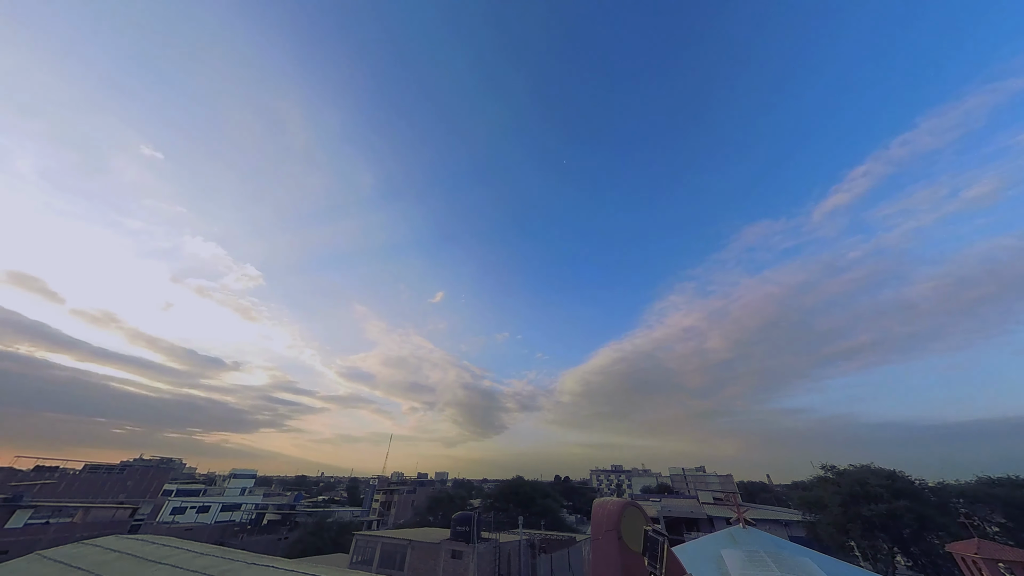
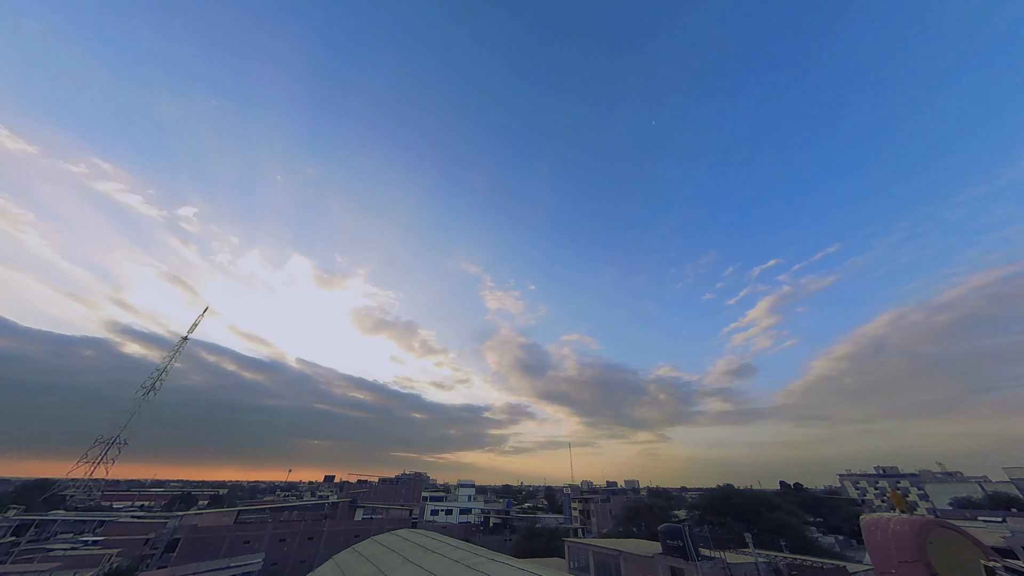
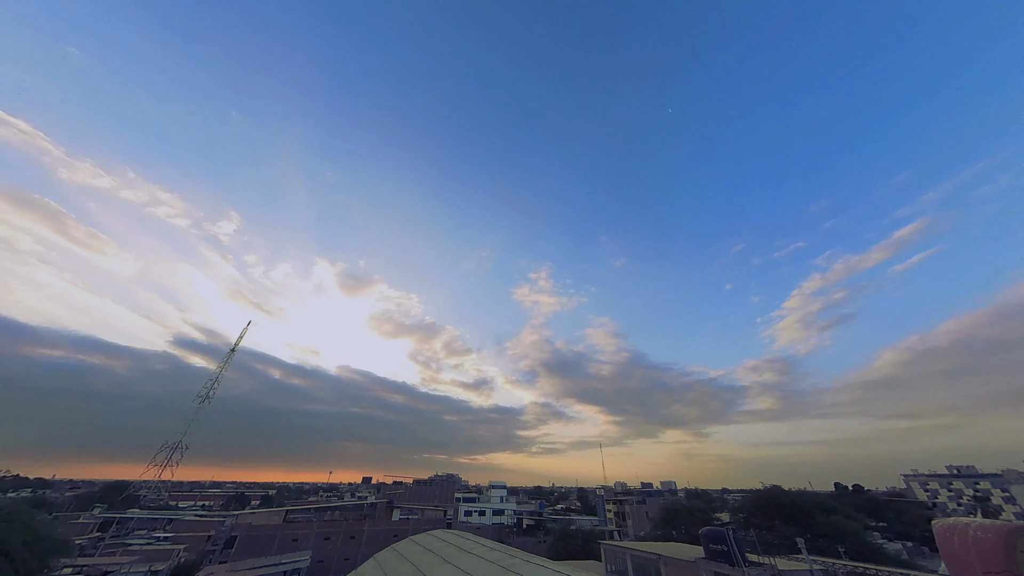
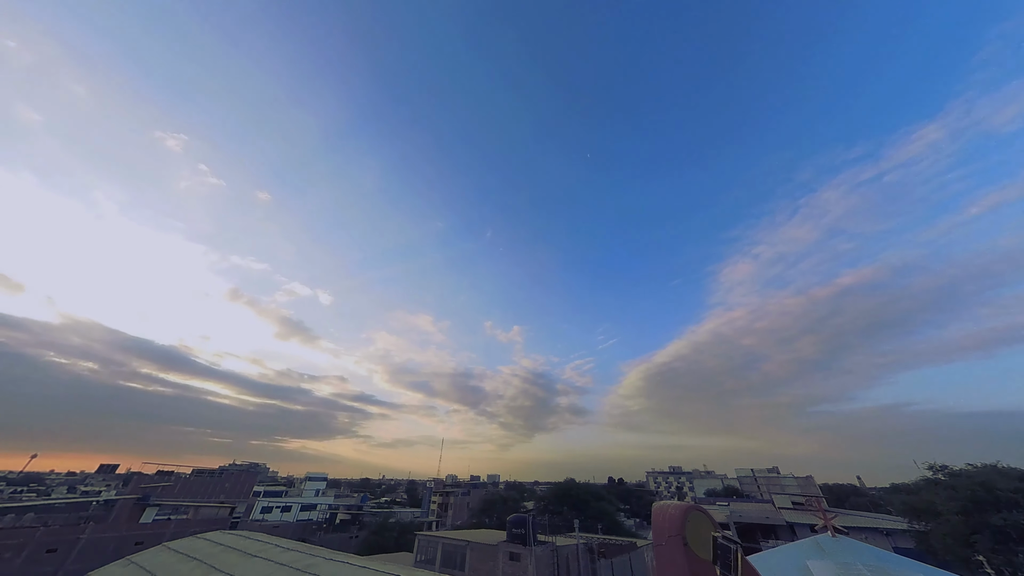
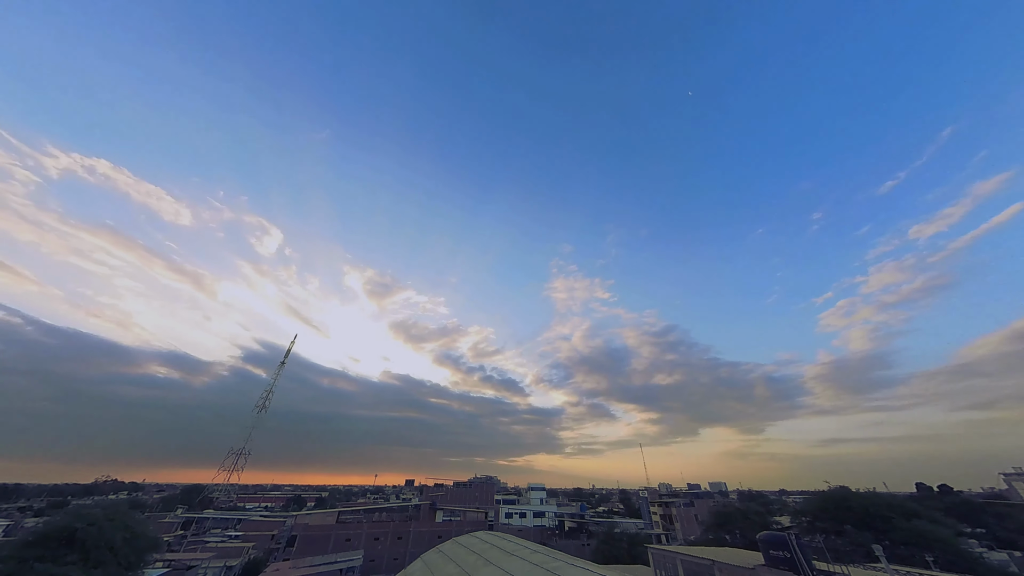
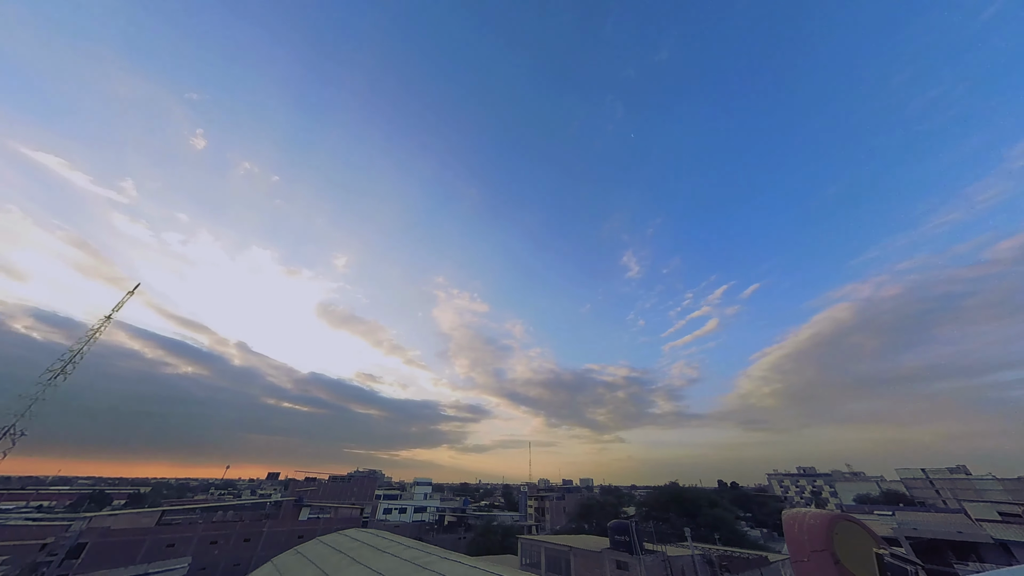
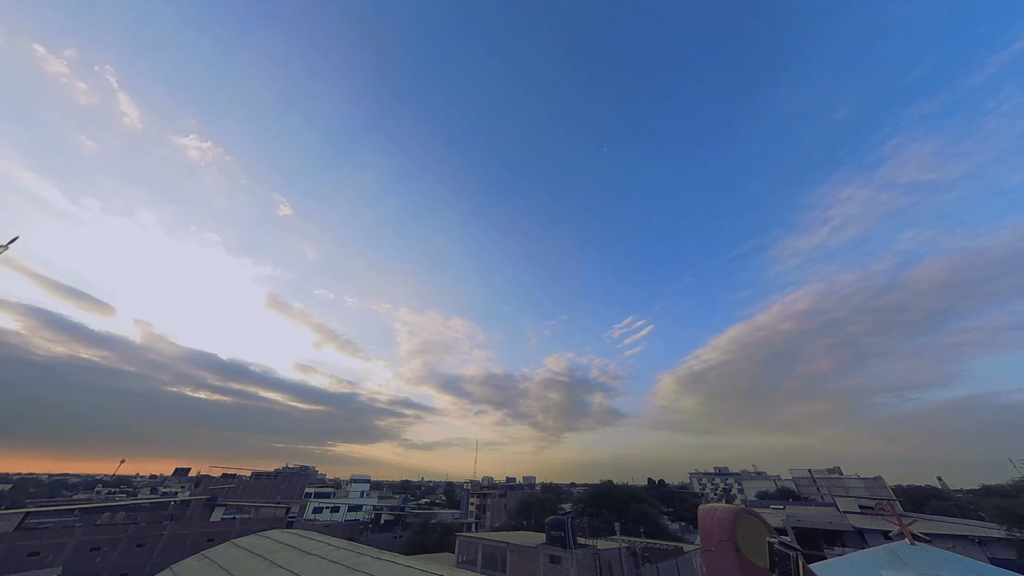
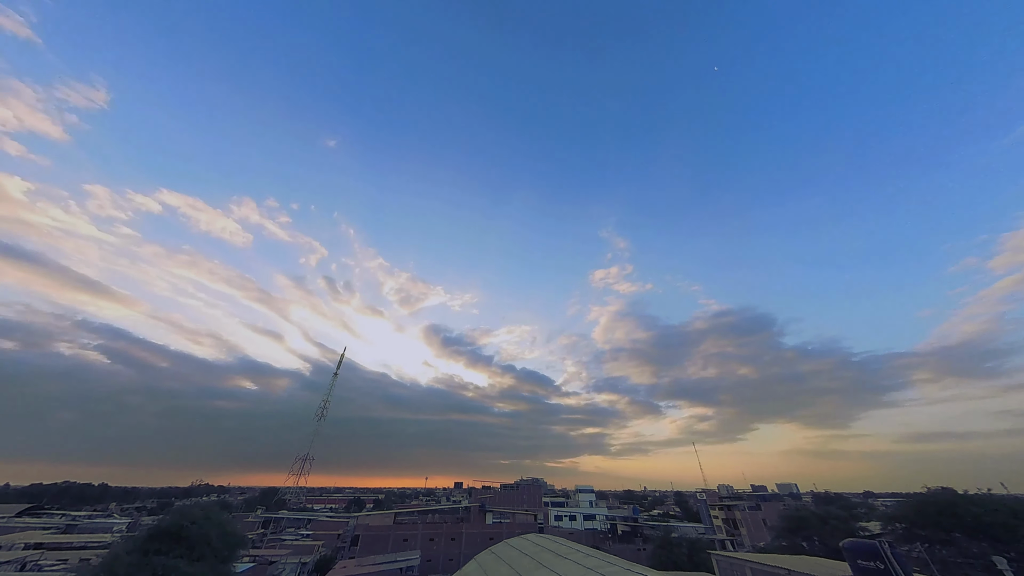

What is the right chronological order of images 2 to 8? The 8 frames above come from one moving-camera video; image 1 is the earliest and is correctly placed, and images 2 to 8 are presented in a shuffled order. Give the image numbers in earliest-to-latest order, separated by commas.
4, 7, 6, 2, 3, 5, 8
